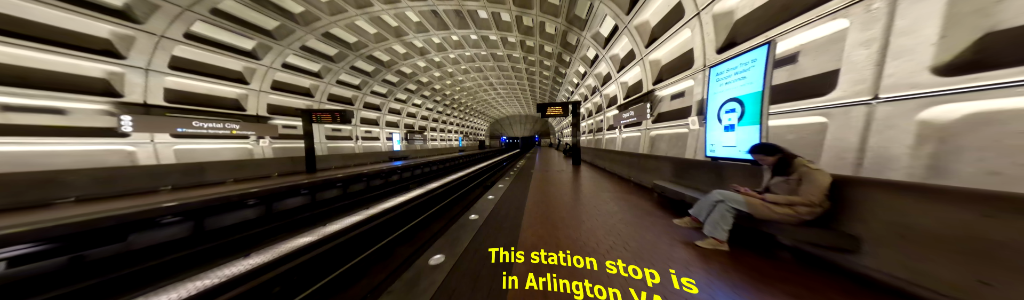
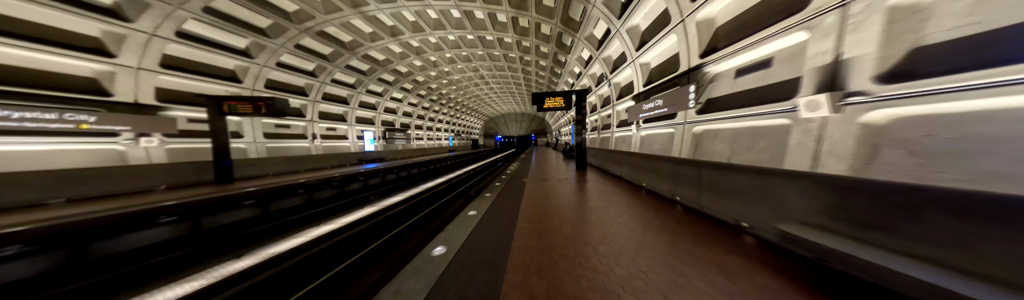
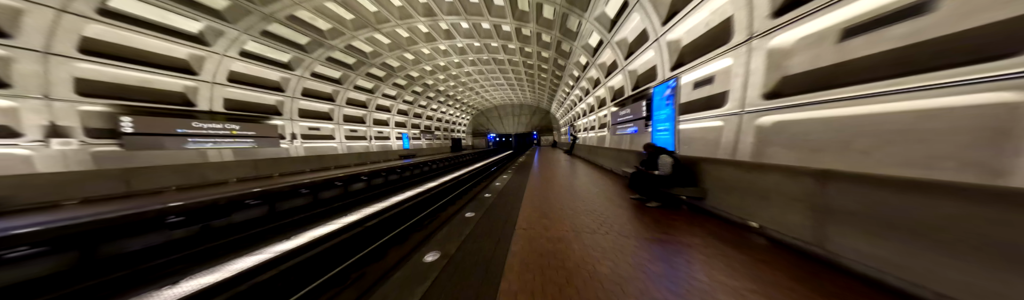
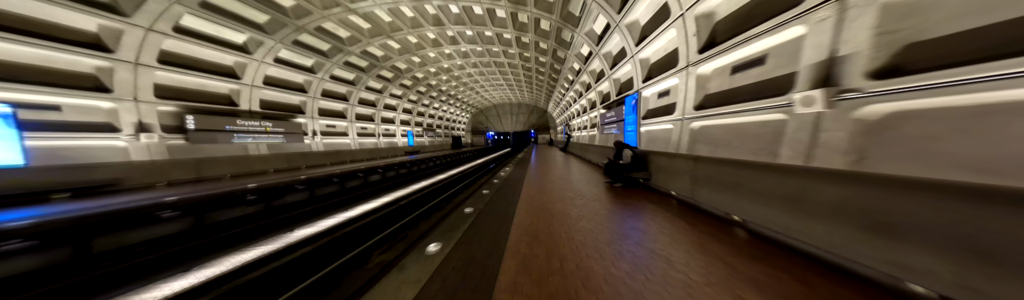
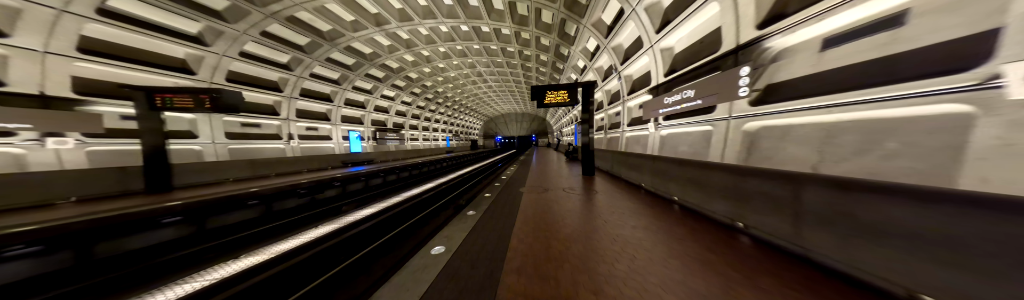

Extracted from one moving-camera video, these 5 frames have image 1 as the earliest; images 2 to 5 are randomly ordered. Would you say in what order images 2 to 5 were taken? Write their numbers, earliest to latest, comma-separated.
2, 5, 4, 3
